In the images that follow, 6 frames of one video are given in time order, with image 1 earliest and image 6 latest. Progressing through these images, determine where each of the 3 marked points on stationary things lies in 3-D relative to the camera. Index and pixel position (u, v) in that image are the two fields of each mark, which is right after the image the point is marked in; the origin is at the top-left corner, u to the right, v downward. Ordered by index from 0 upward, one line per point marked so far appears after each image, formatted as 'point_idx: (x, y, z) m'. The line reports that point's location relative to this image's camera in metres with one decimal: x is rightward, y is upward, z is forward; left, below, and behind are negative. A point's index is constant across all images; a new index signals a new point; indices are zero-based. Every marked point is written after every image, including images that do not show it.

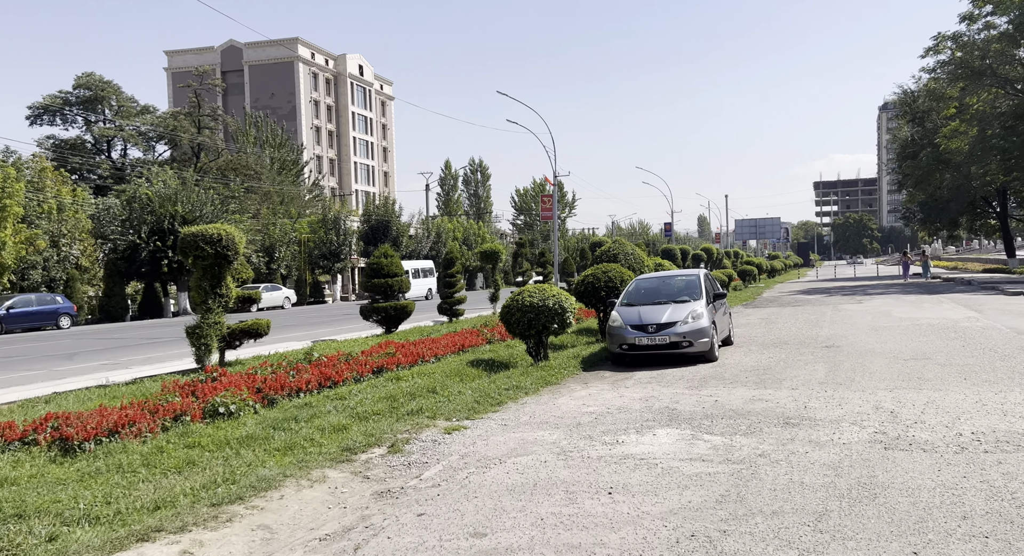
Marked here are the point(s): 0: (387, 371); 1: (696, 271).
0: (-1.8, -1.3, +13.4) m
1: (+2.9, +0.1, +14.6) m
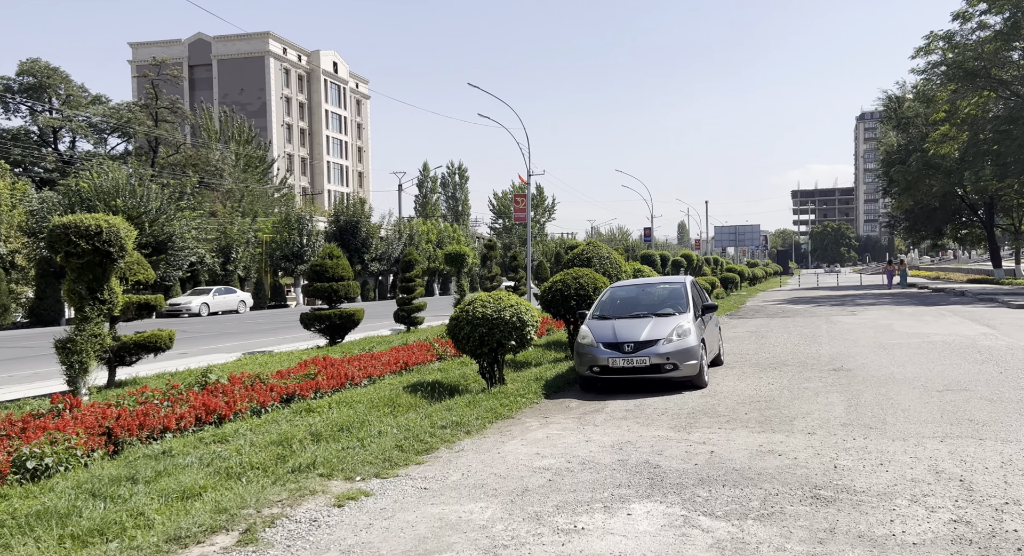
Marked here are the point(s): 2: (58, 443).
0: (-2.4, -1.4, +10.9) m
1: (+2.3, 0.0, +12.2) m
2: (-3.7, -1.4, +7.9) m
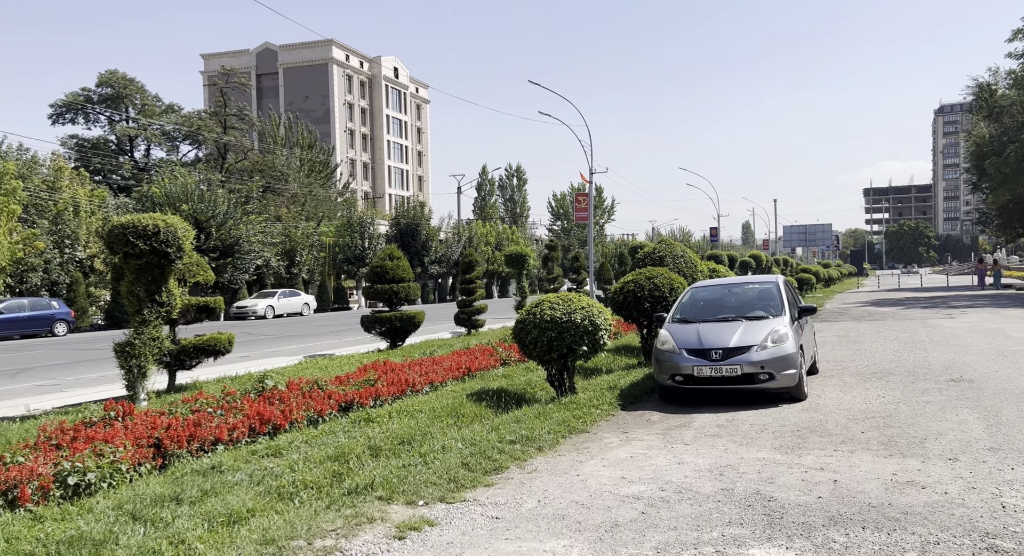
0: (-1.6, -1.4, +10.2) m
1: (+3.1, 0.0, +11.2) m
2: (-3.1, -1.4, +7.3) m
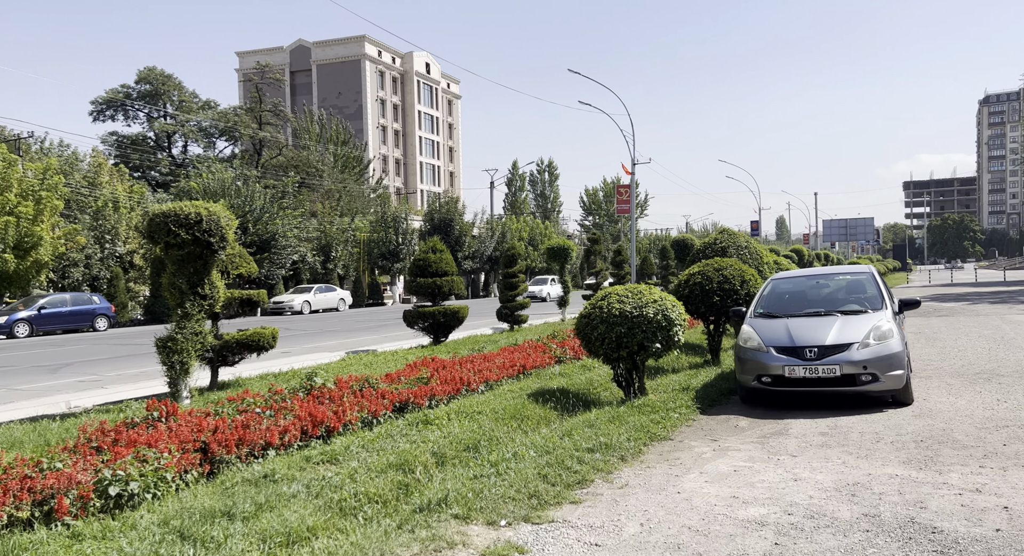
0: (-1.0, -1.3, +9.5) m
1: (+3.8, +0.1, +10.4) m
2: (-2.6, -1.3, +6.6) m
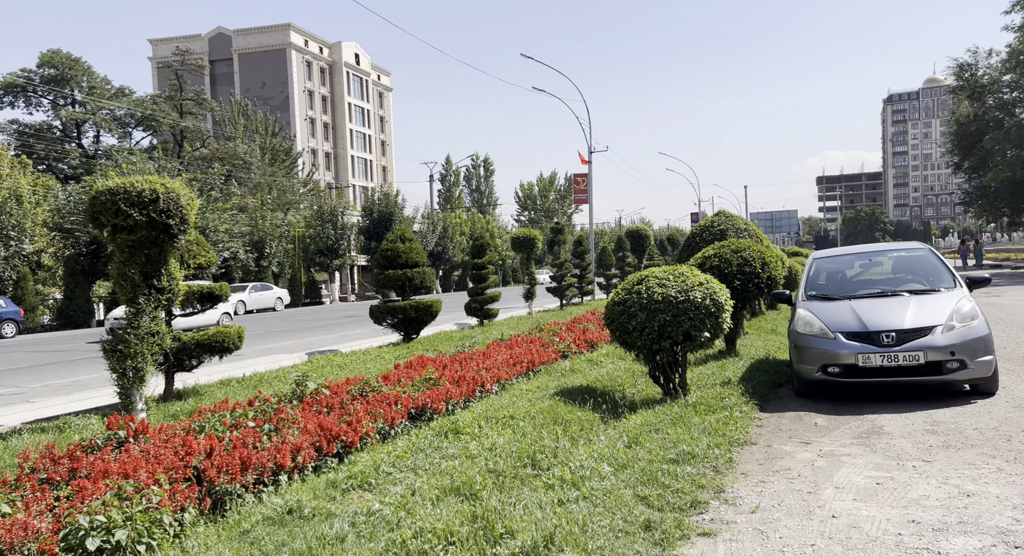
0: (-0.7, -1.2, +8.1) m
1: (+4.0, +0.3, +9.3) m
2: (-2.1, -1.2, +5.1) m
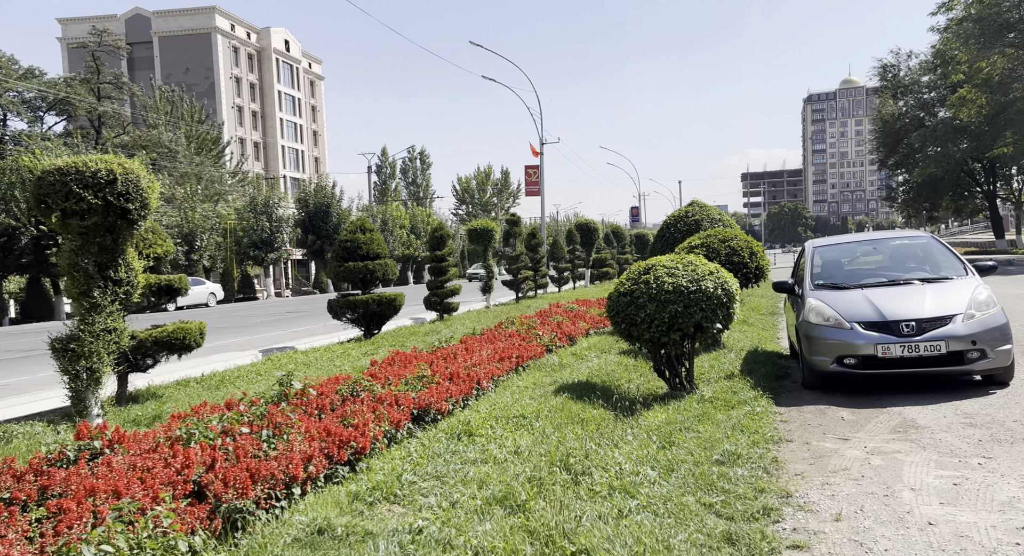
0: (-0.6, -1.1, +7.5) m
1: (+4.0, +0.4, +9.0) m
2: (-1.8, -1.1, +4.4) m
